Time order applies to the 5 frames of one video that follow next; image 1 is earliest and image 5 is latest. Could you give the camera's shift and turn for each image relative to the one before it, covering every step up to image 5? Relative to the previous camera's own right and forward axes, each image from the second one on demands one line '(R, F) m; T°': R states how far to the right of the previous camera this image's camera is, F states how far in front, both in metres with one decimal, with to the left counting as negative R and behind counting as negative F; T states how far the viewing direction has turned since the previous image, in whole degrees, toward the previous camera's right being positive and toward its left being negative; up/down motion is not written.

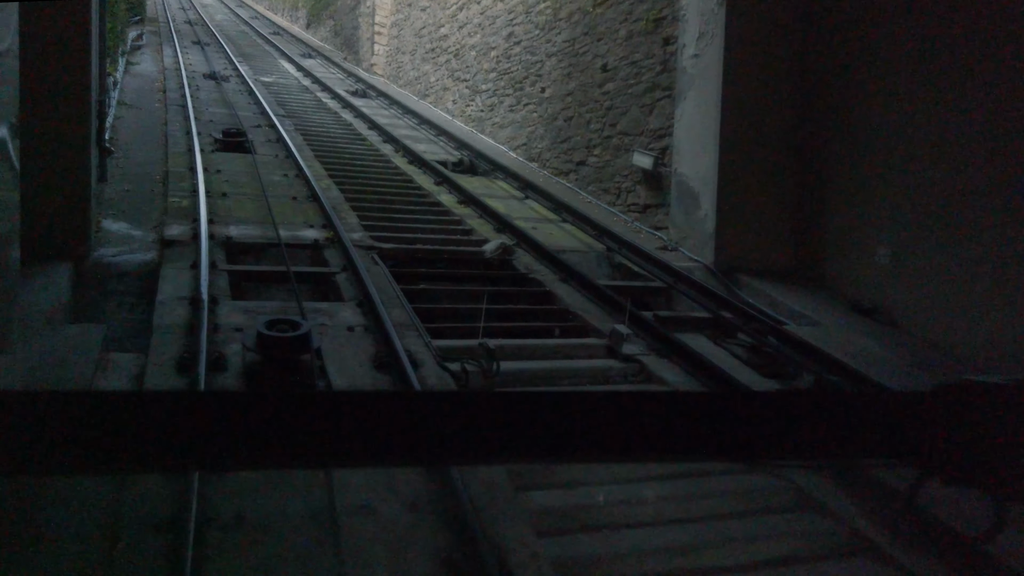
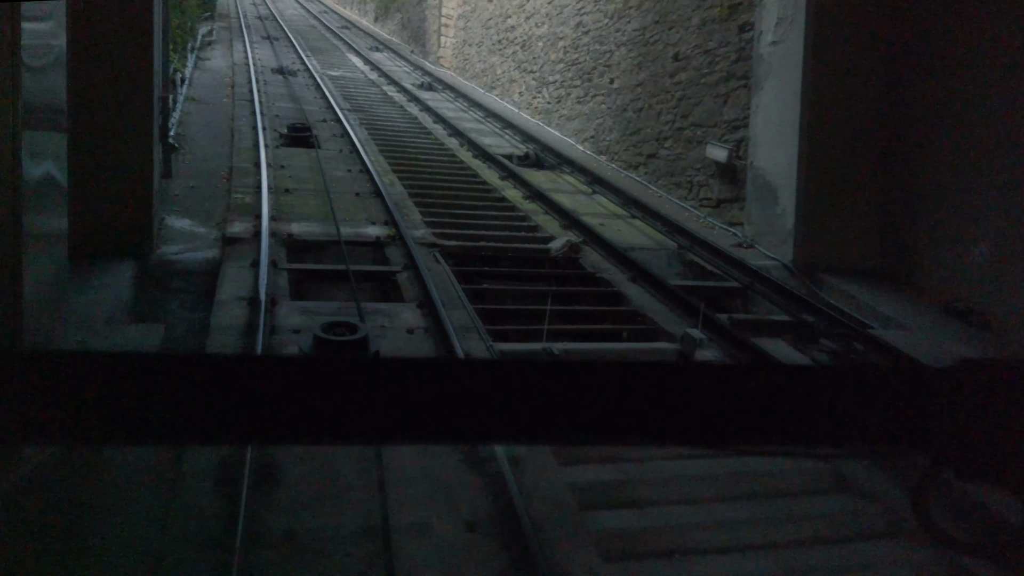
(0.0, +0.3) m; -5°
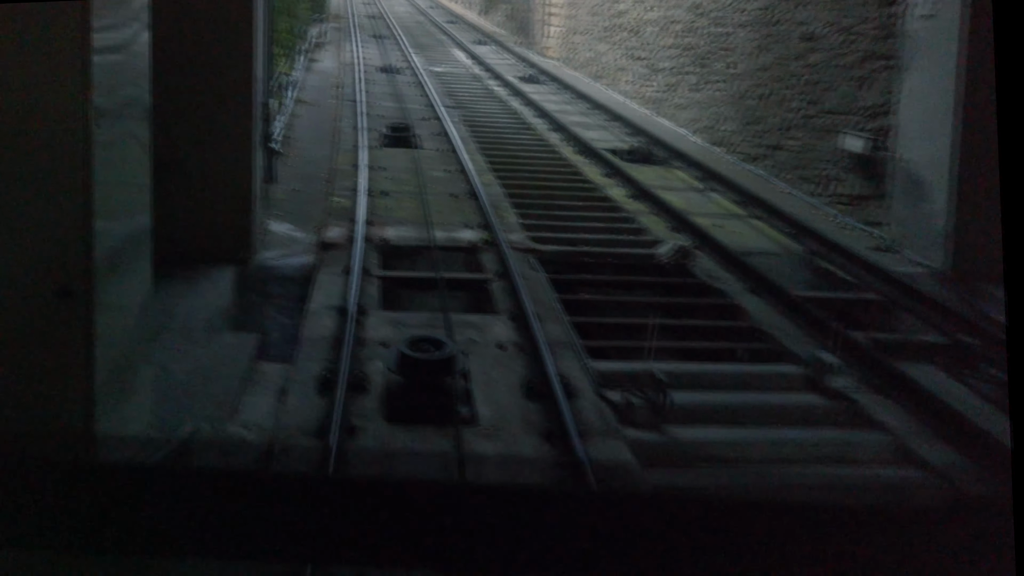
(+0.1, +0.3) m; -8°
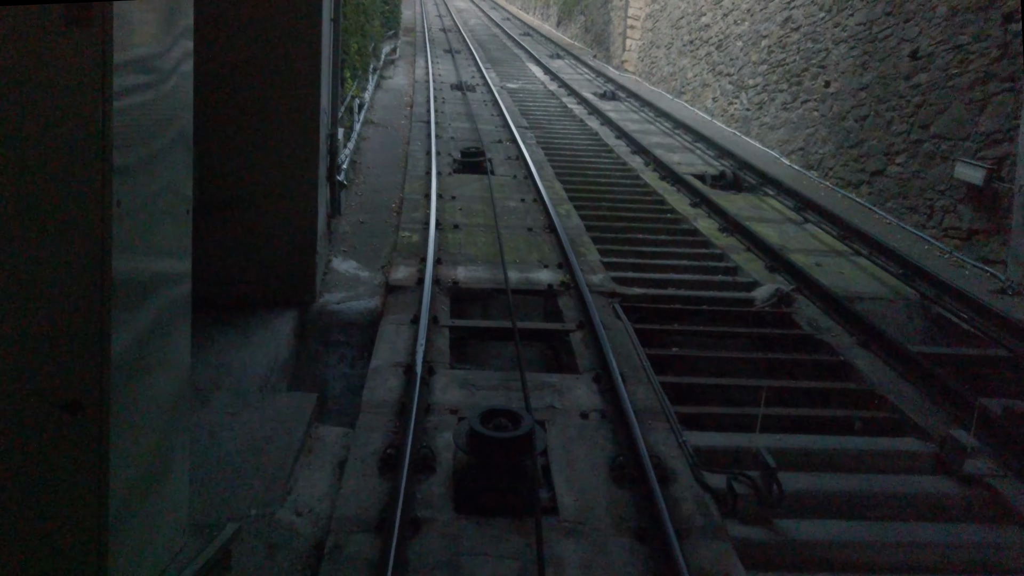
(-0.1, +0.5) m; -5°
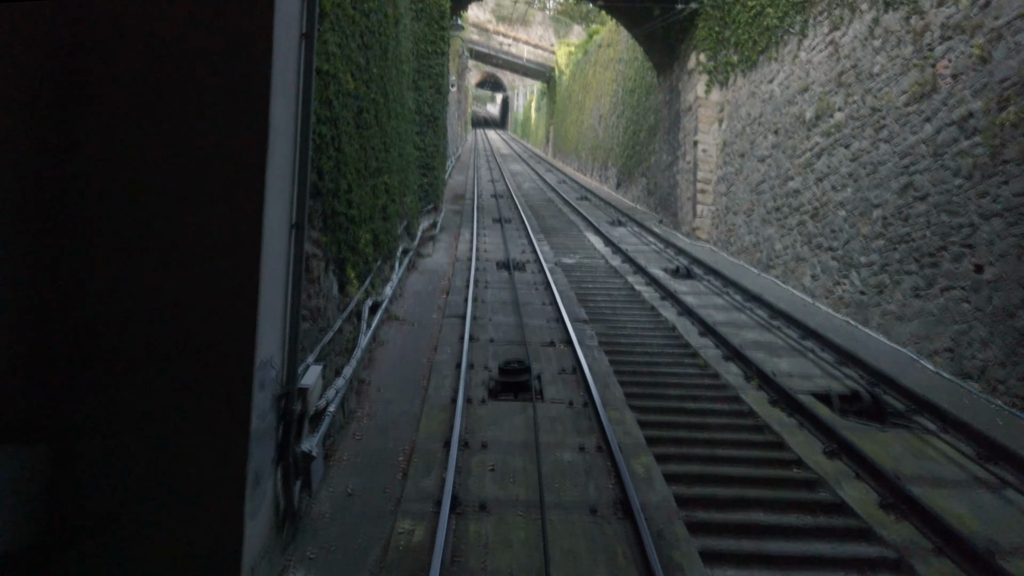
(0.0, +2.2) m; -4°
